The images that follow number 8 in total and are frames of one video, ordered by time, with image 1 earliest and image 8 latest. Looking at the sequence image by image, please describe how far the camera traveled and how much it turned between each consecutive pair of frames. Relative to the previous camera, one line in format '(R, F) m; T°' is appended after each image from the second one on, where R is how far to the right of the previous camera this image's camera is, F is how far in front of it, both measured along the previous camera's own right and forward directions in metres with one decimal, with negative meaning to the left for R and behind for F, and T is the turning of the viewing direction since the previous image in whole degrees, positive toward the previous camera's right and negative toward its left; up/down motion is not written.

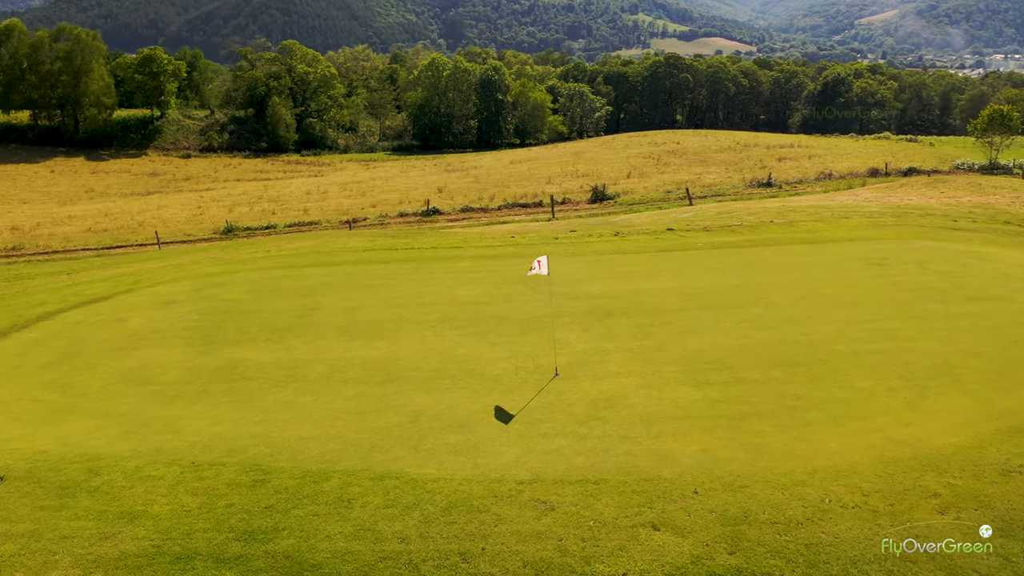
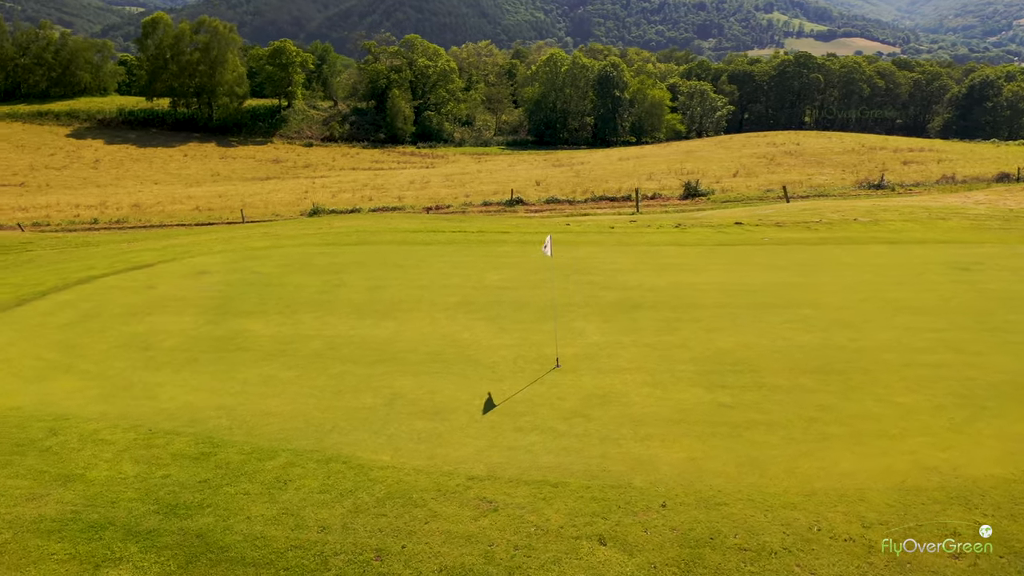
(+2.0, +1.3) m; -8°
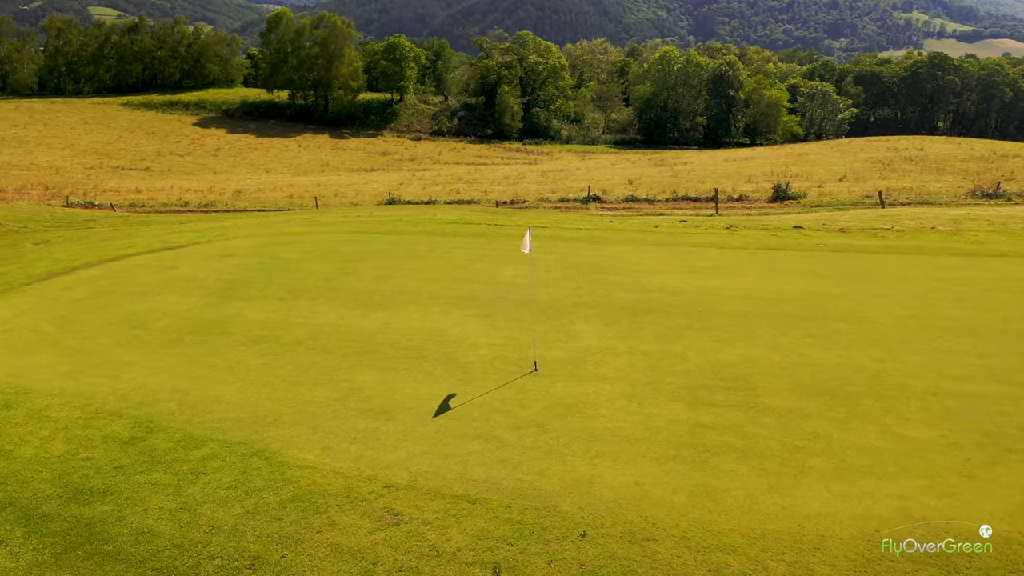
(+2.1, +1.1) m; -8°
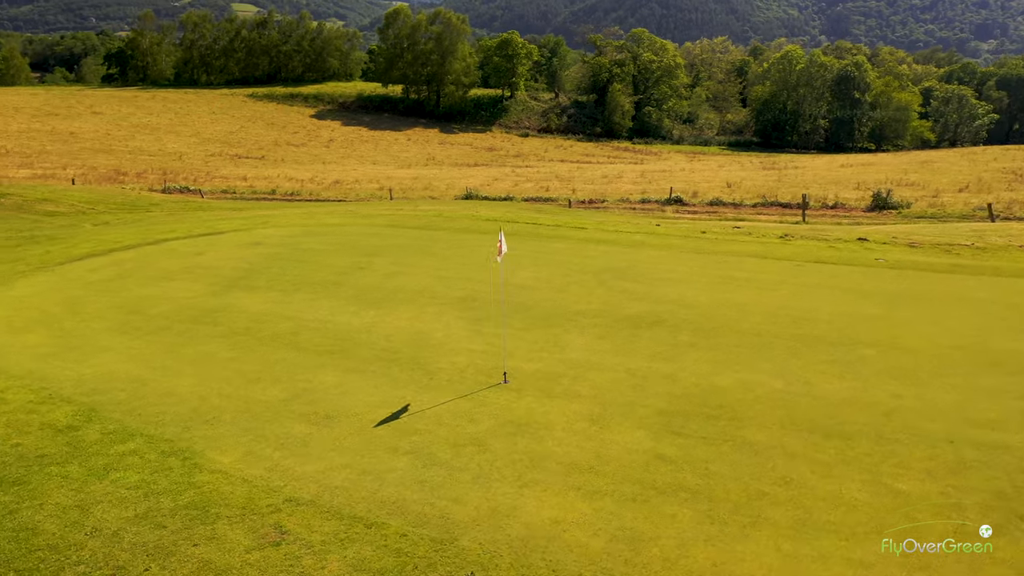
(+2.0, +1.1) m; -8°
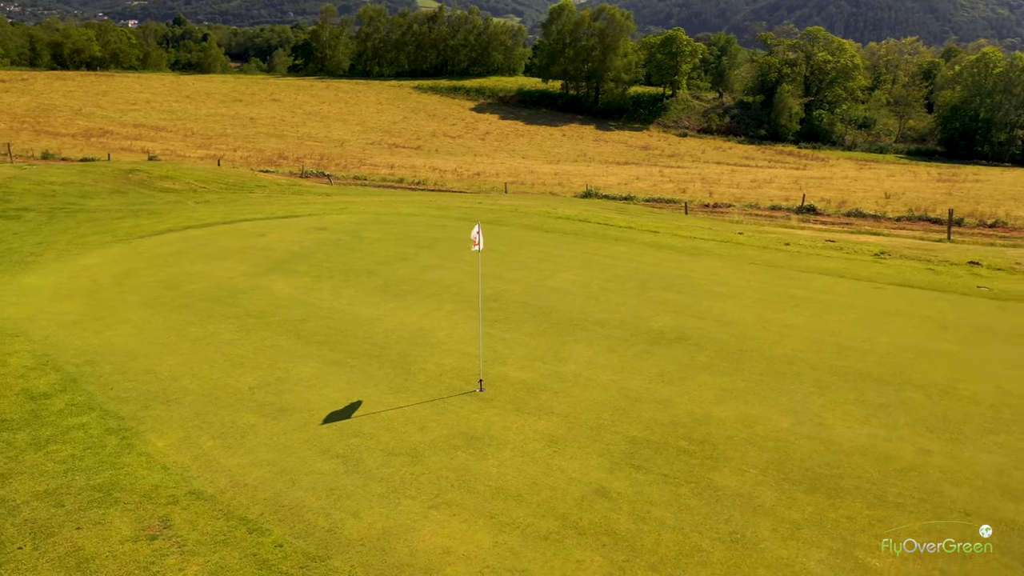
(+2.3, +1.1) m; -11°
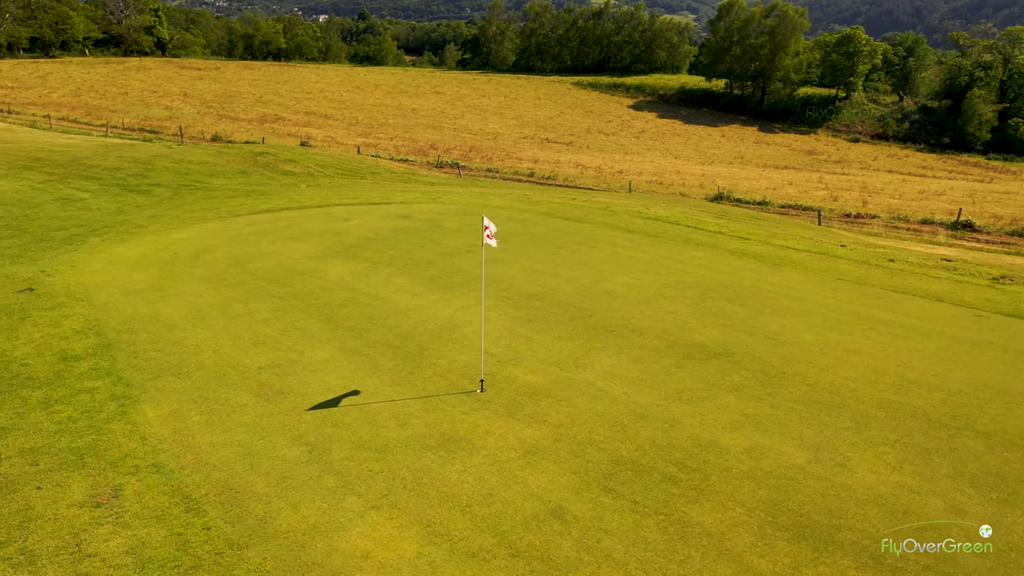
(+1.9, +0.7) m; -11°
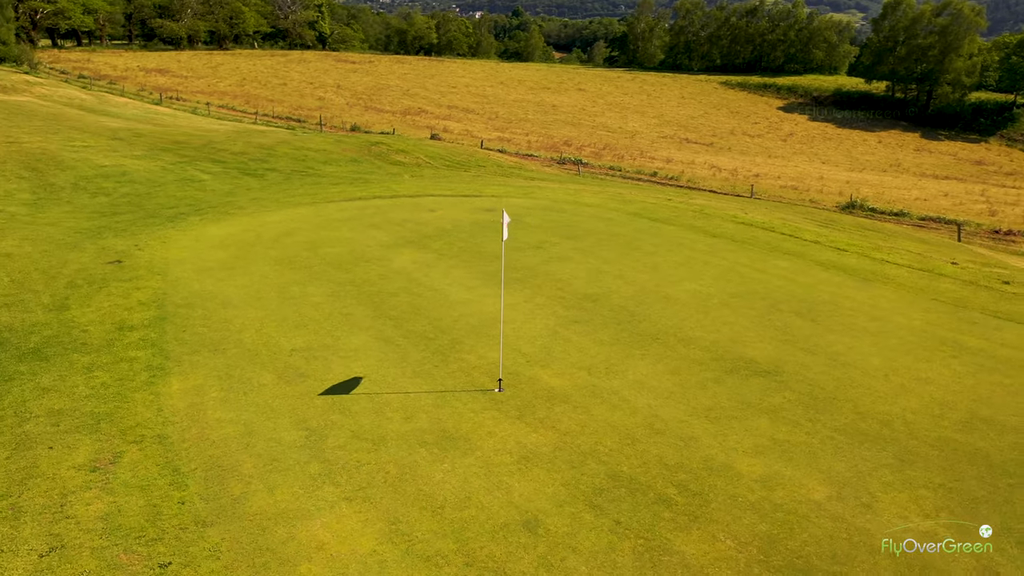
(+1.4, +0.5) m; -10°
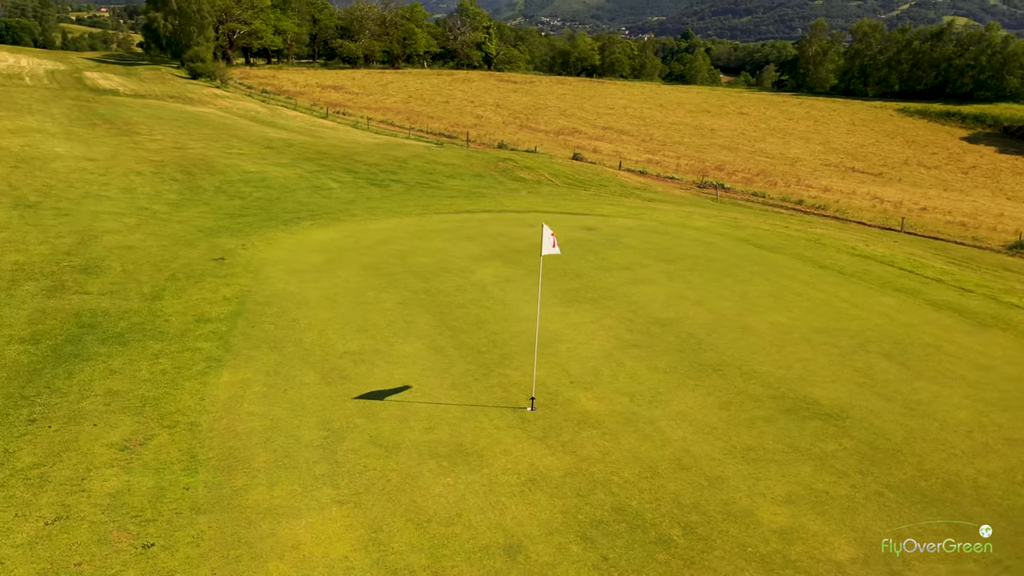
(+1.4, +0.4) m; -11°
